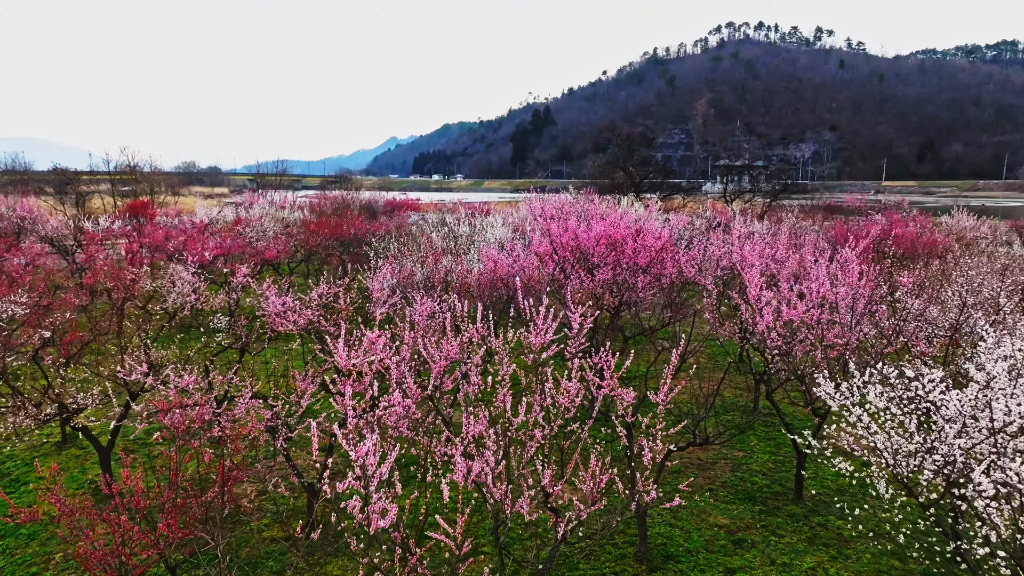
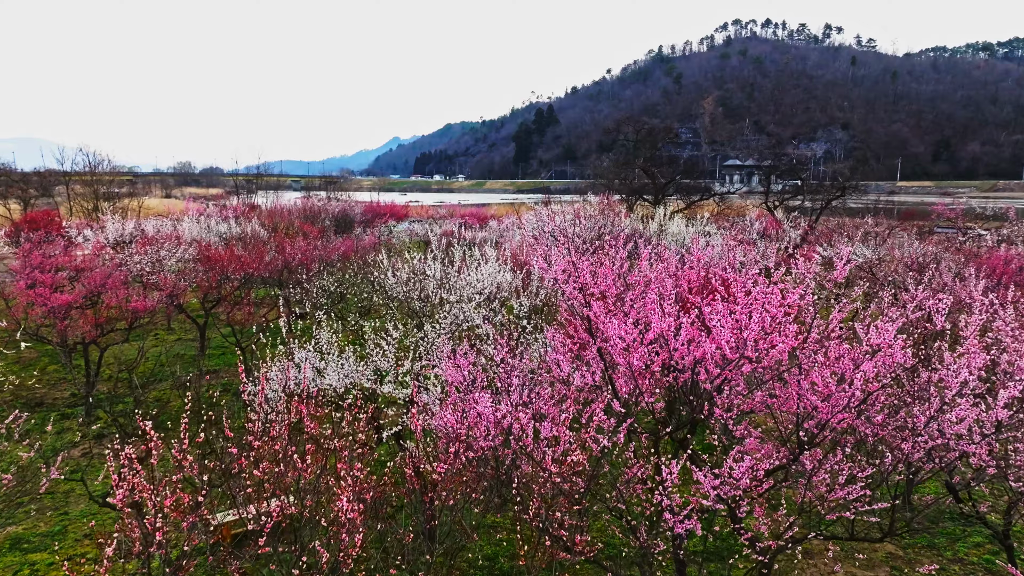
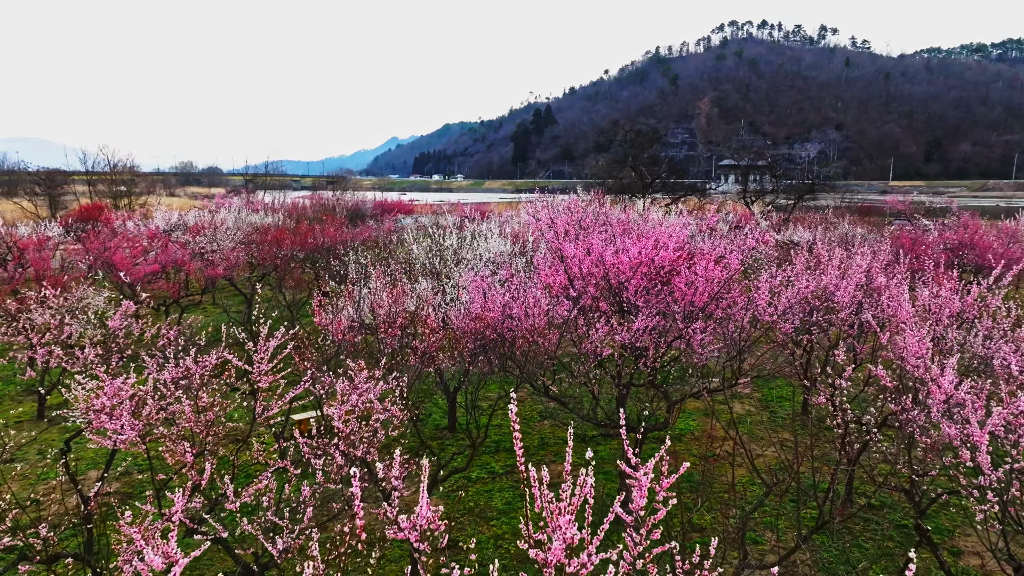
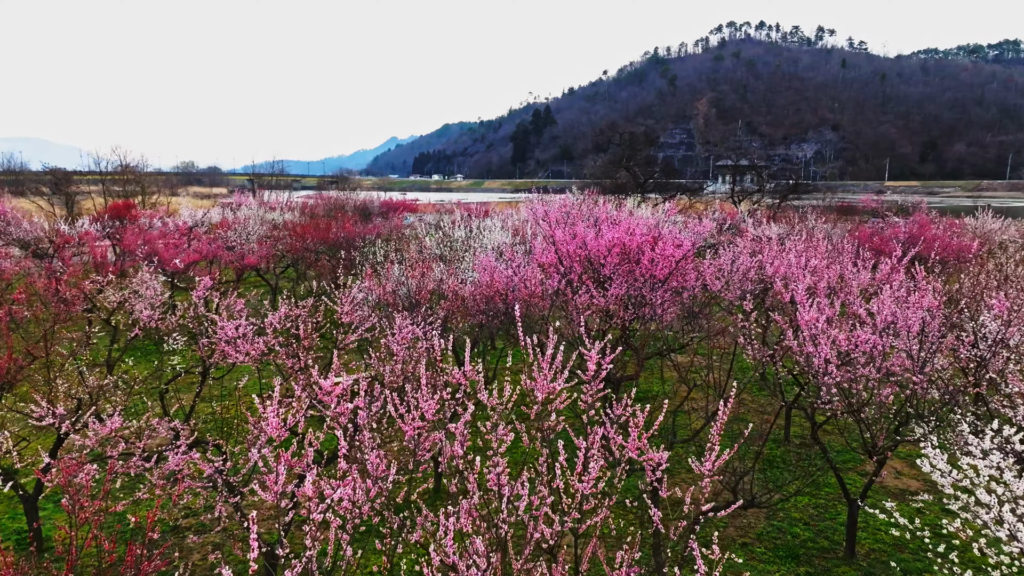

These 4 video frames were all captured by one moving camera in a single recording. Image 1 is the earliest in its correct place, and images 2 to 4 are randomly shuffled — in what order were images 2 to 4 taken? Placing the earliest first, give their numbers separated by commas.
4, 3, 2
